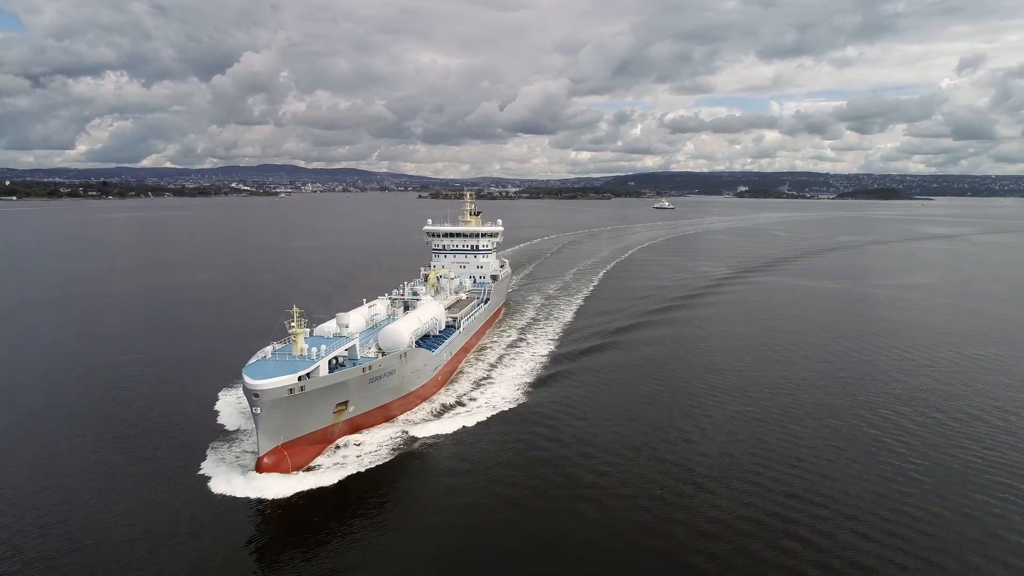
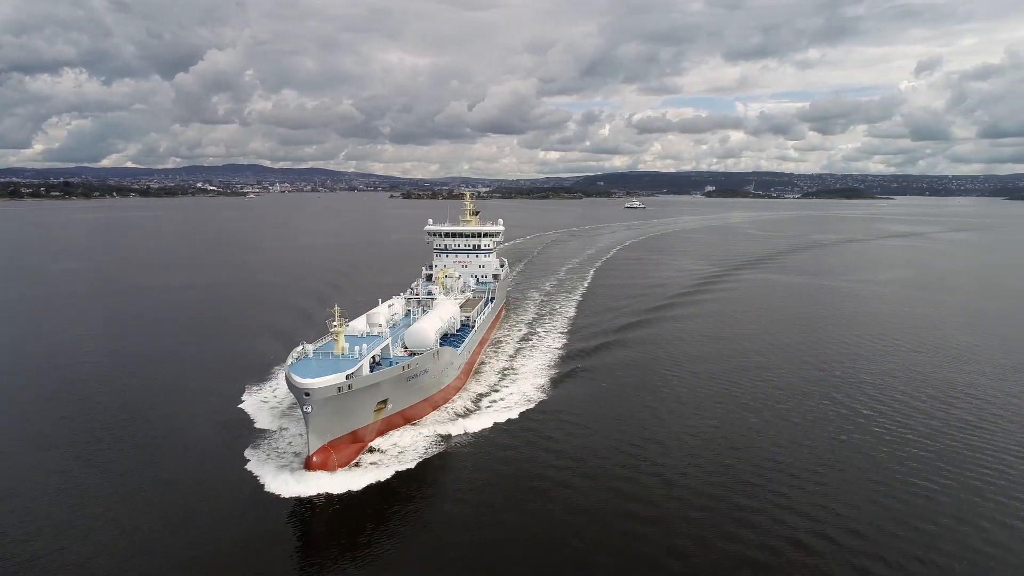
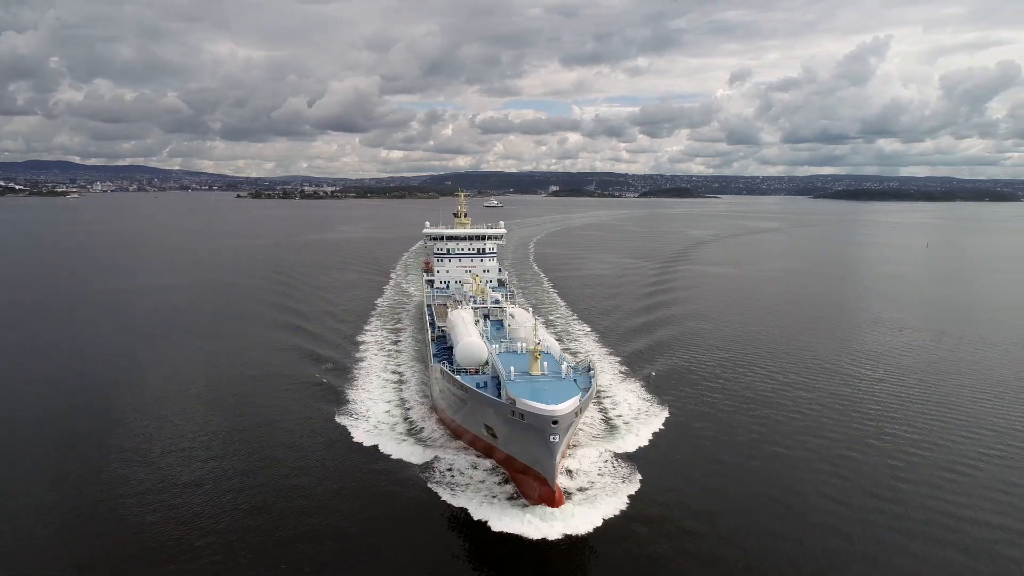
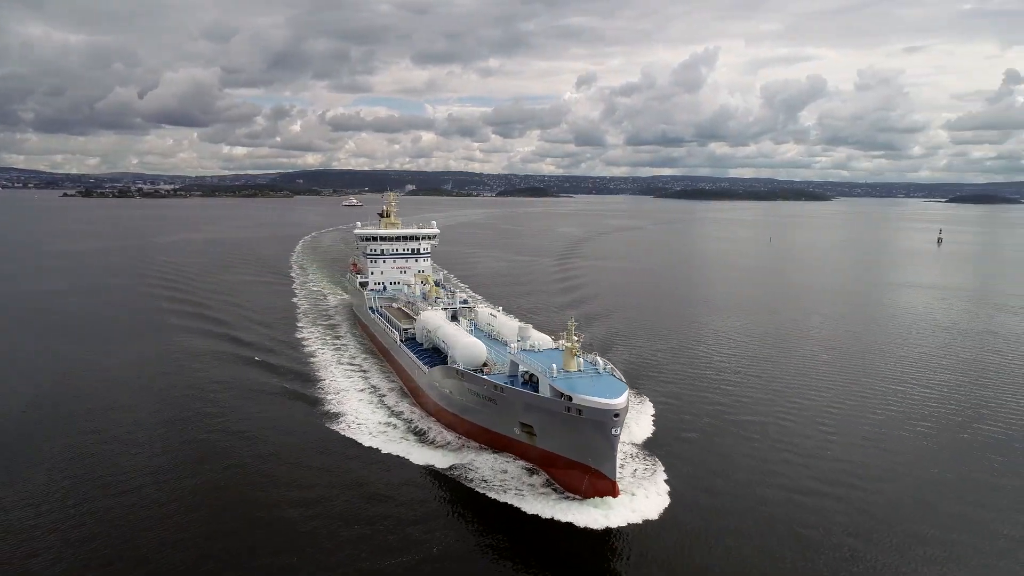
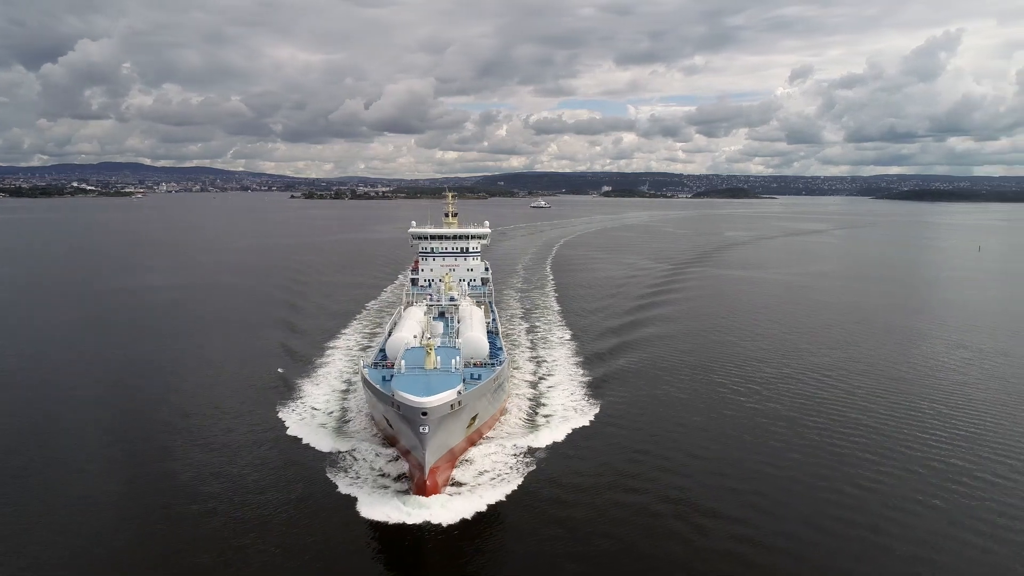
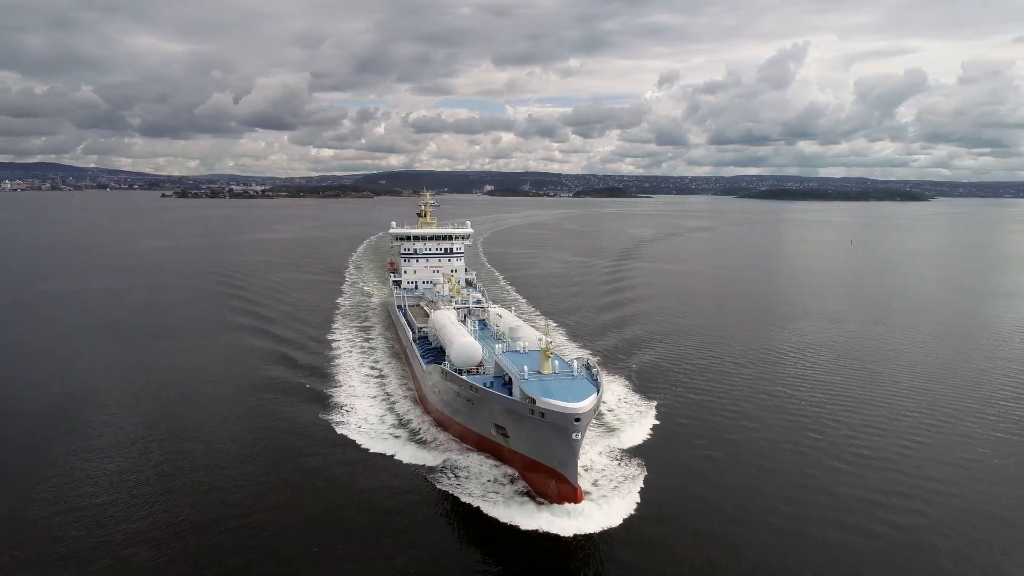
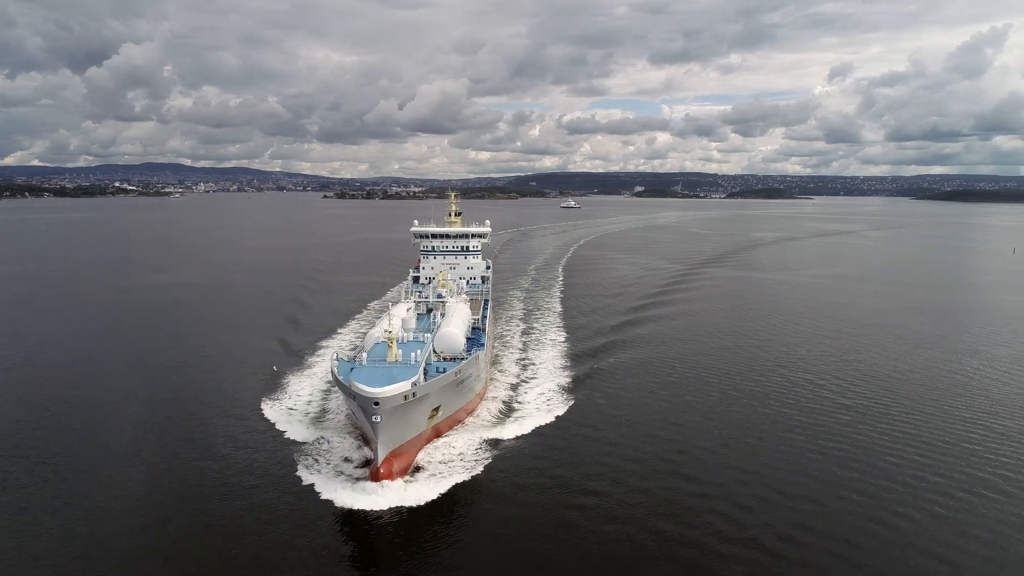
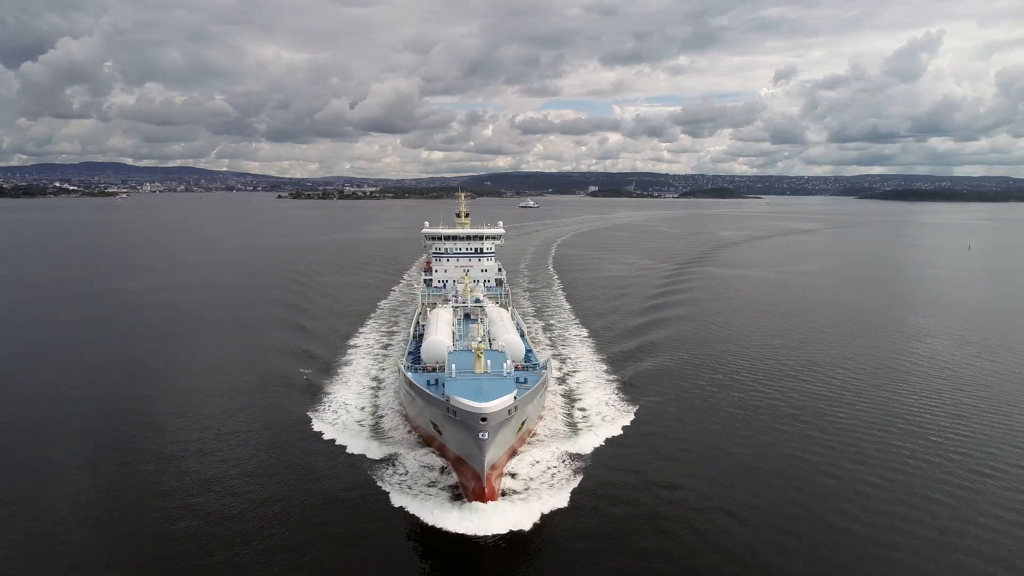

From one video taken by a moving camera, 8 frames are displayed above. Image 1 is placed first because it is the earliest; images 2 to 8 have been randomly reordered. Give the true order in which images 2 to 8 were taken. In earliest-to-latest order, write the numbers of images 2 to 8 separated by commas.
2, 7, 5, 8, 3, 6, 4
